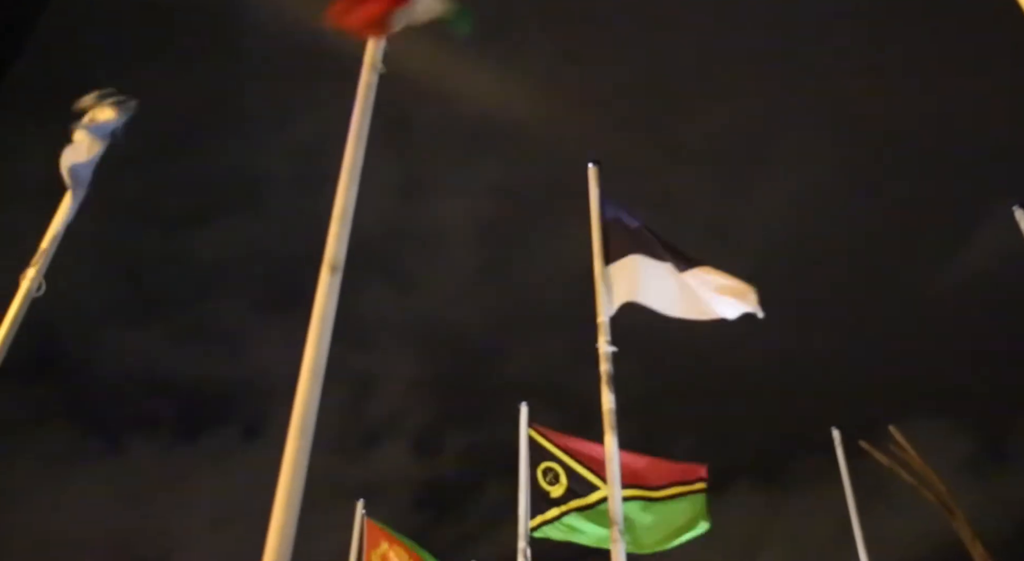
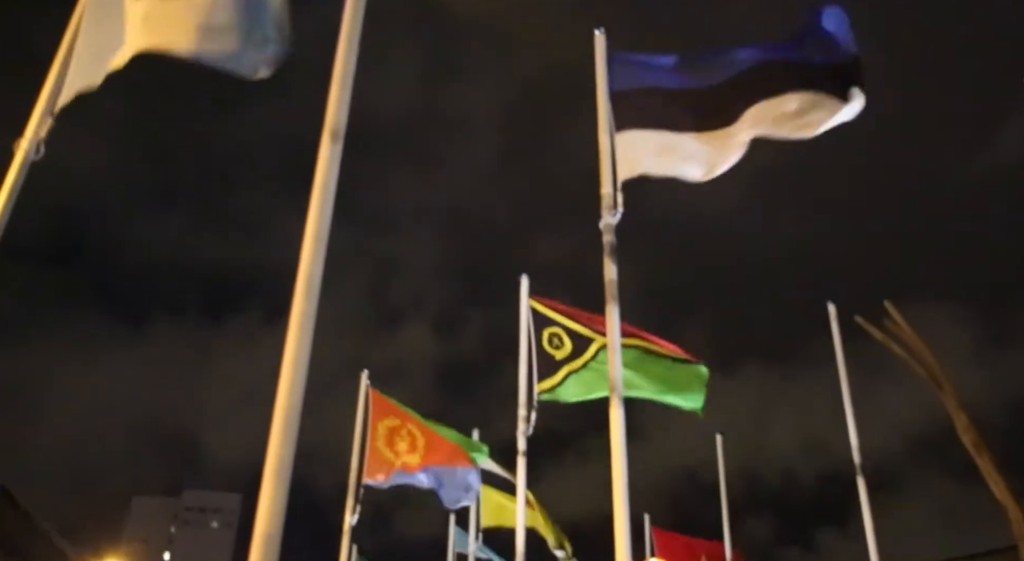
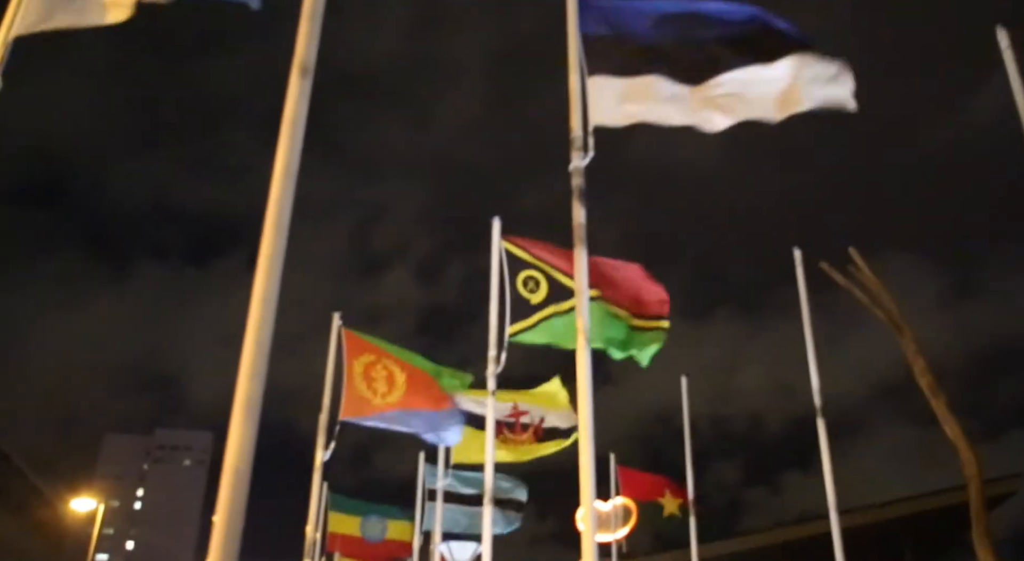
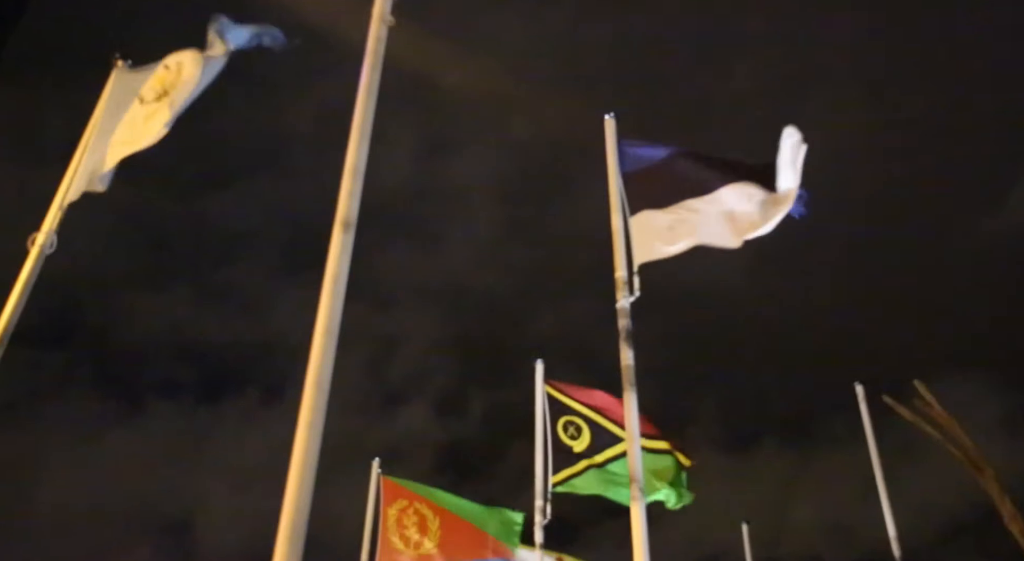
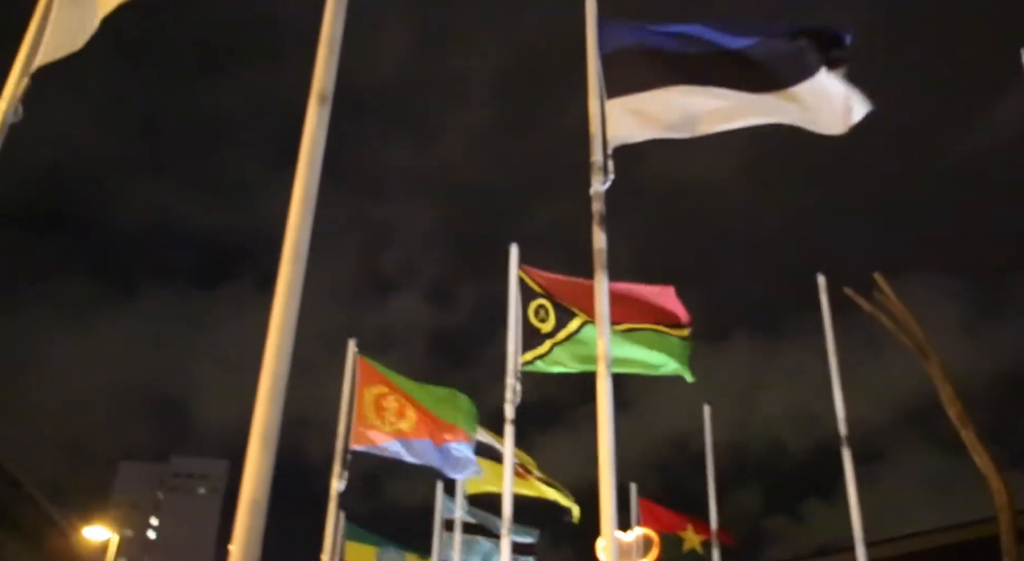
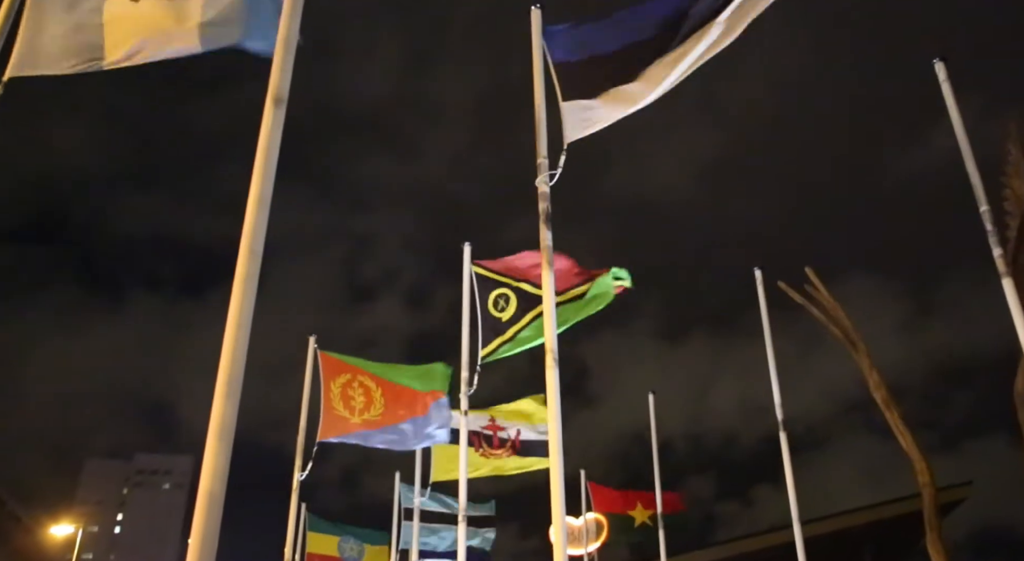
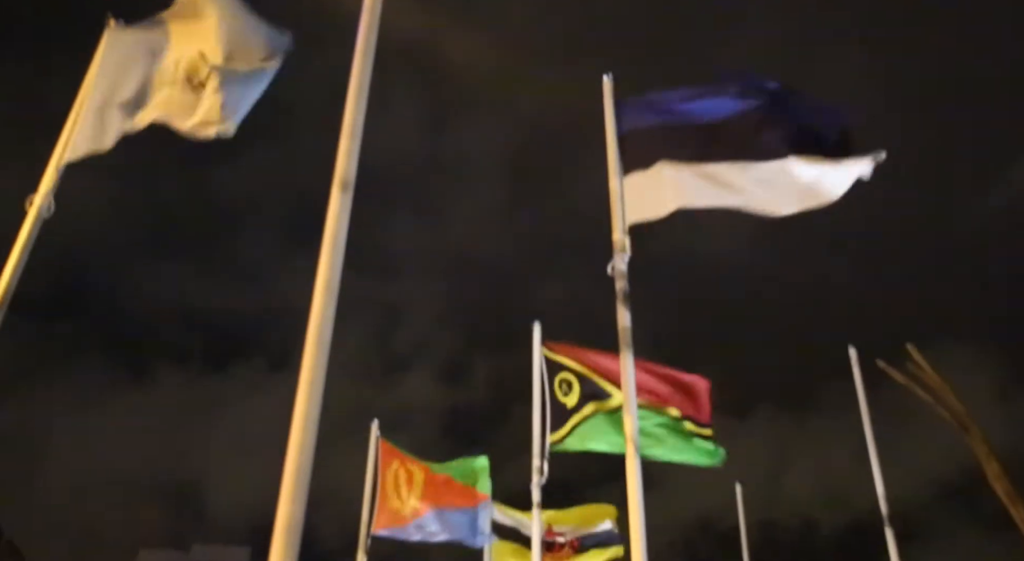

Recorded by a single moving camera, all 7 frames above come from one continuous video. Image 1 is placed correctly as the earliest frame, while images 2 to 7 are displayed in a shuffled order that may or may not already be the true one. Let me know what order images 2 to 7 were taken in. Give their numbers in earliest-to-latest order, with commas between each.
4, 7, 2, 5, 3, 6
